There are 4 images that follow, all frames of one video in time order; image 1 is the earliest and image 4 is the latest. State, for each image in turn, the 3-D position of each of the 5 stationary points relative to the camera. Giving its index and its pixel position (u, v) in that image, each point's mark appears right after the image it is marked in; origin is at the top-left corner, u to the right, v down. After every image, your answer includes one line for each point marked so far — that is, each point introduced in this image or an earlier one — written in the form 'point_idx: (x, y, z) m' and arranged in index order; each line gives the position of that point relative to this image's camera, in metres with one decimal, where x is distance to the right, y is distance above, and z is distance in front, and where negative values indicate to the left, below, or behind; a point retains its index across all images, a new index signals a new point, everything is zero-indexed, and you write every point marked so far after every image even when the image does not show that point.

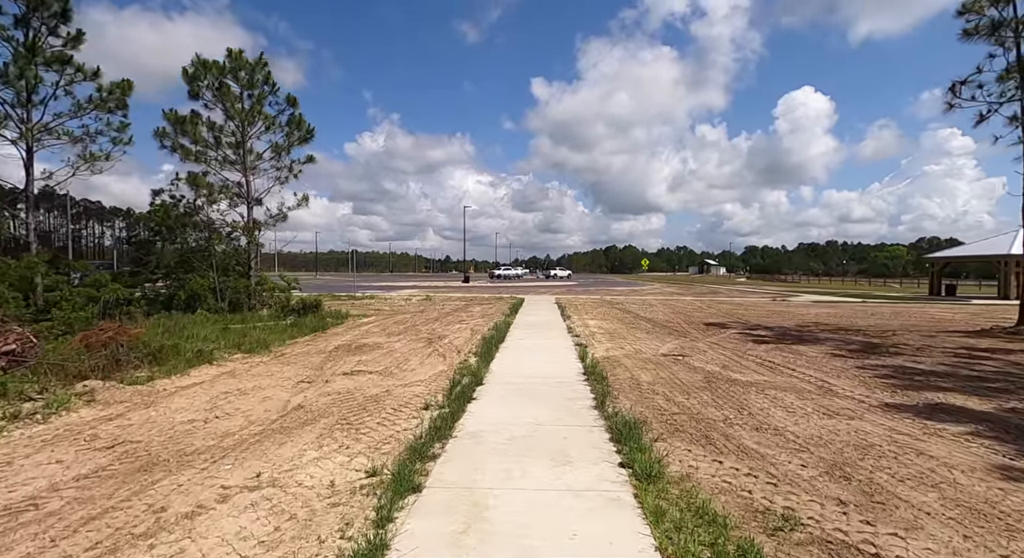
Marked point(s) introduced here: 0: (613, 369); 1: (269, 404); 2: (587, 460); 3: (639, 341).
0: (+1.8, -1.6, +9.2) m
1: (-3.1, -1.6, +6.6) m
2: (+0.7, -1.7, +4.7) m
3: (+3.3, -1.6, +13.1) m
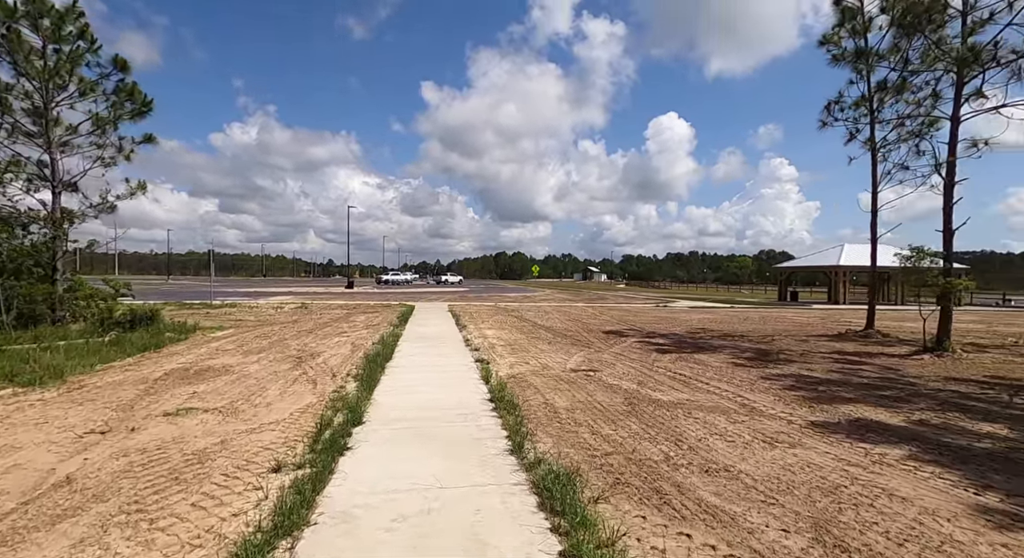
0: (+0.2, -1.7, +7.8) m
1: (-4.1, -1.6, +4.2) m
2: (0.0, -1.7, +3.2) m
3: (+0.7, -1.8, +12.0) m
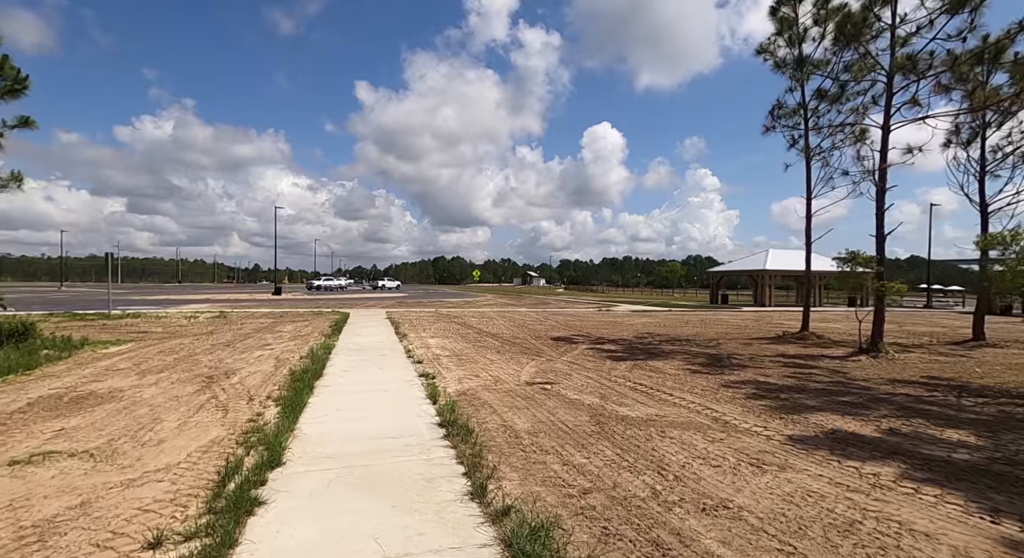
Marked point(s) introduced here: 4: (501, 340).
0: (-0.5, -1.8, +6.9) m
1: (-4.3, -1.7, +2.8) m
2: (-0.1, -1.7, +2.3) m
3: (-0.4, -1.9, +11.1) m
4: (-0.4, -2.0, +16.5) m
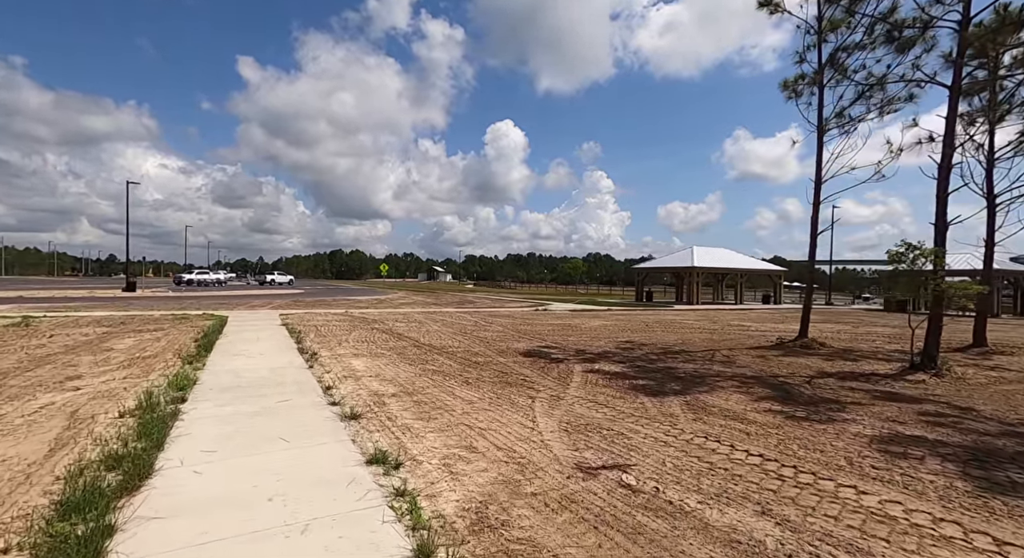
0: (+0.5, -1.8, +2.2) m
1: (-2.5, -1.7, -2.5) m
2: (+1.7, -1.7, -2.2) m
3: (-0.3, -1.8, +6.4) m
4: (-1.3, -1.8, +11.7) m
